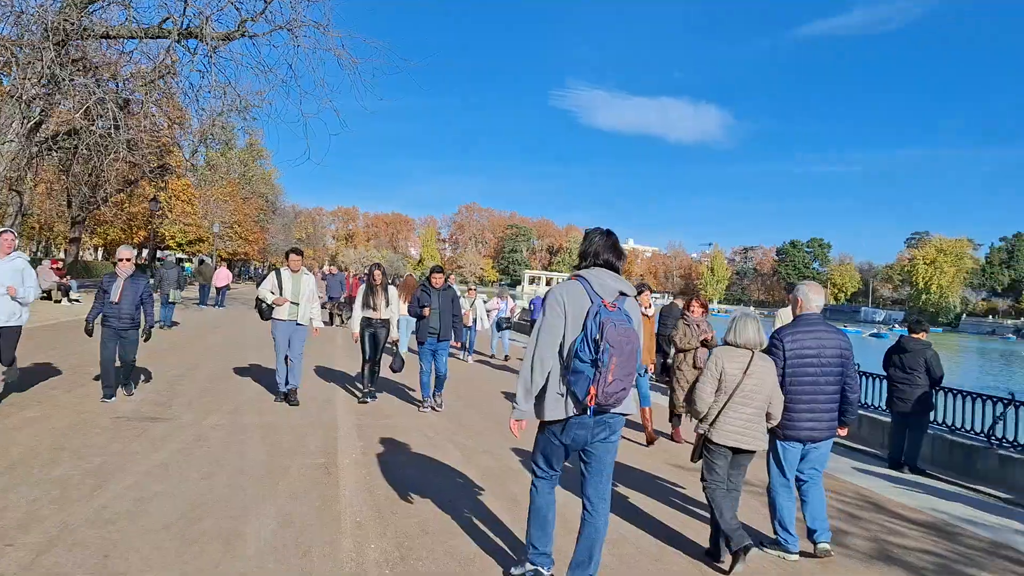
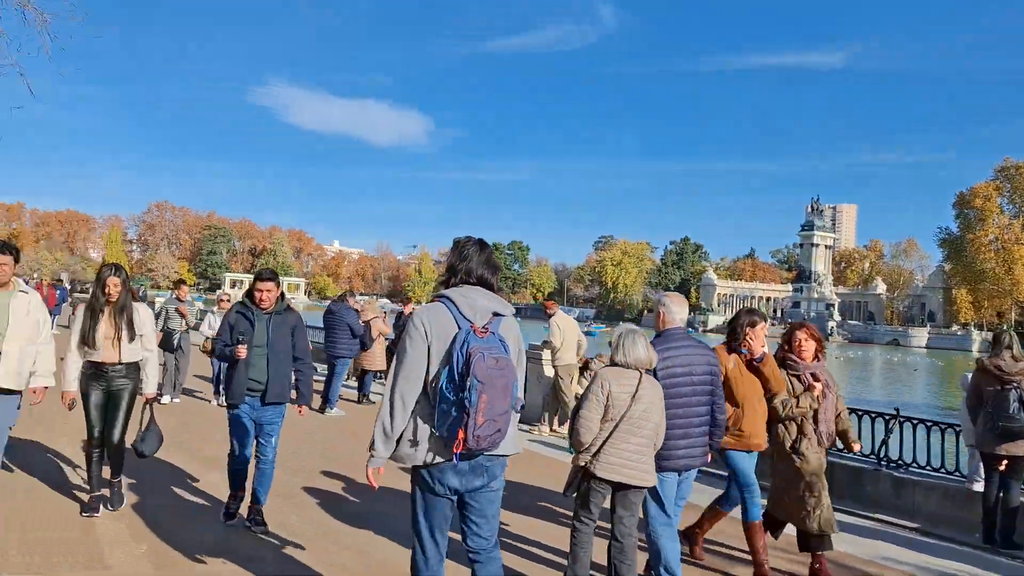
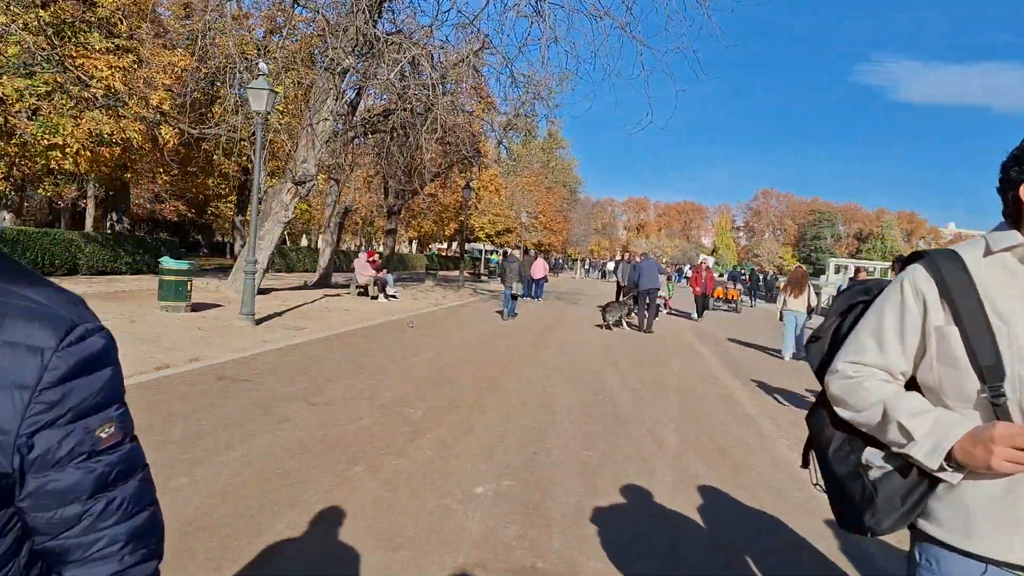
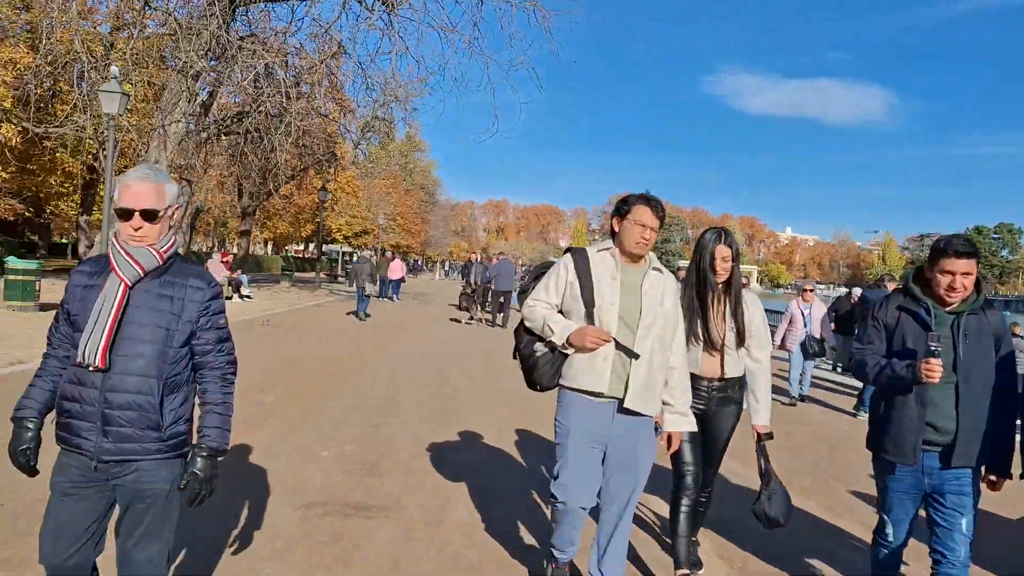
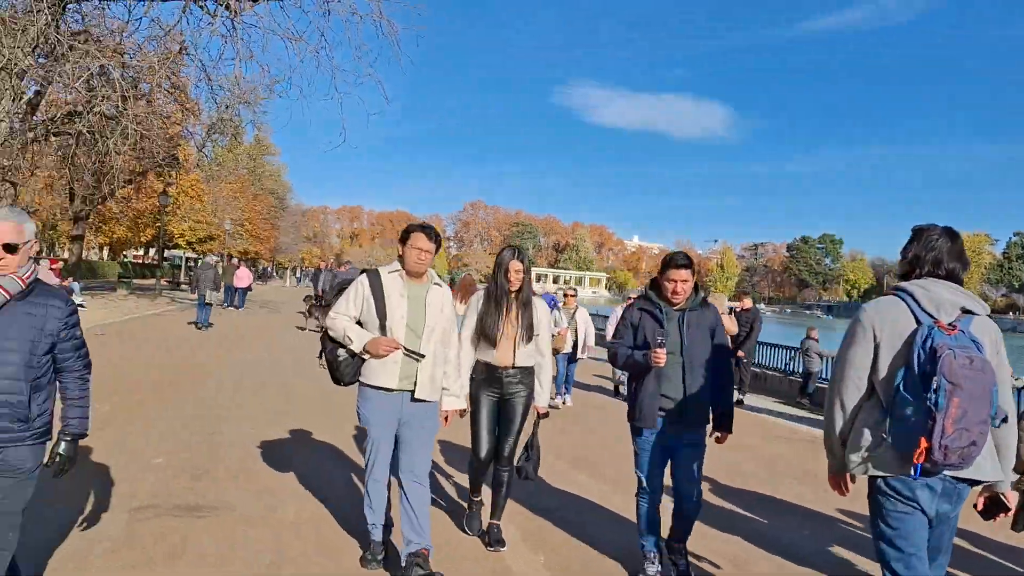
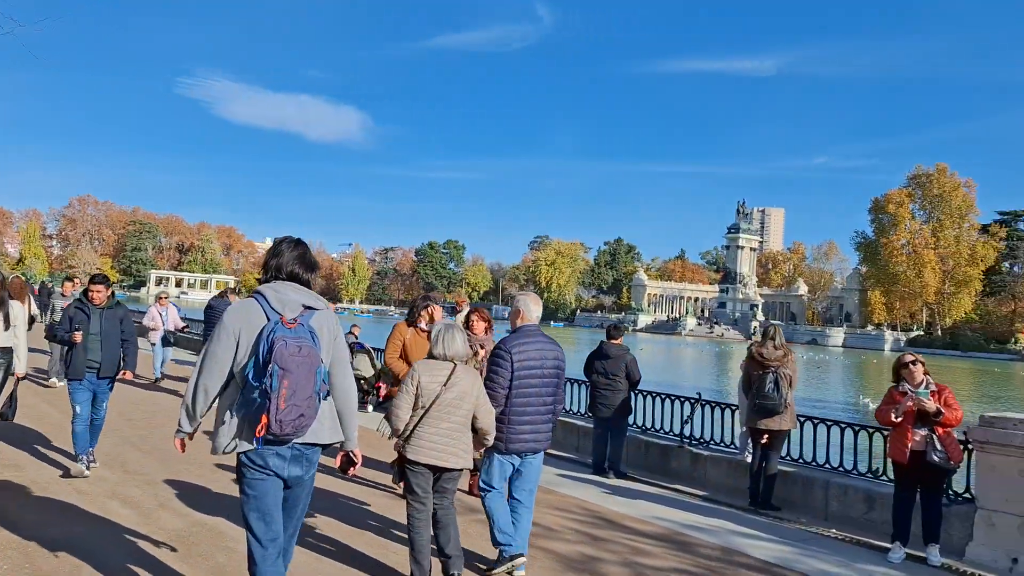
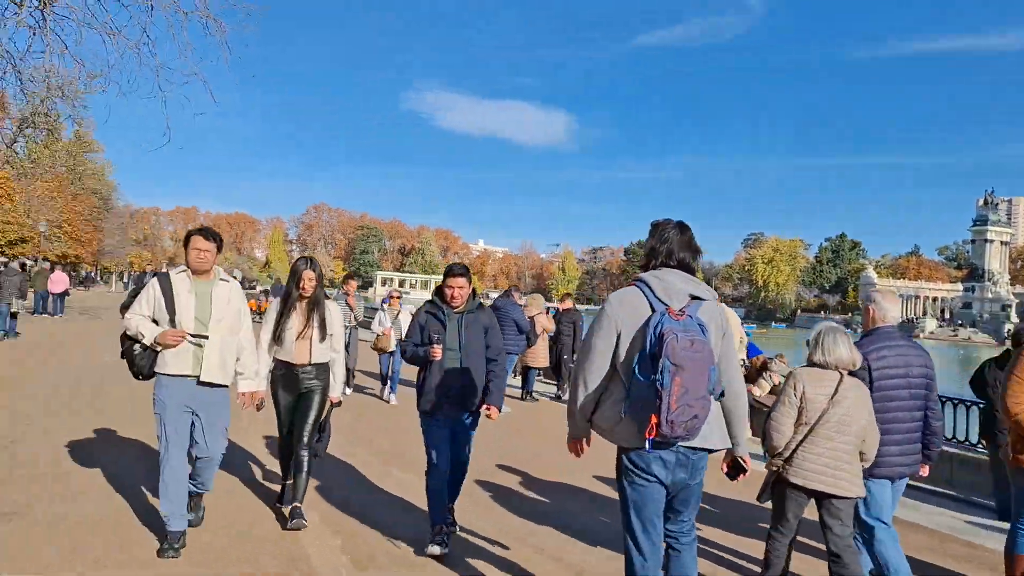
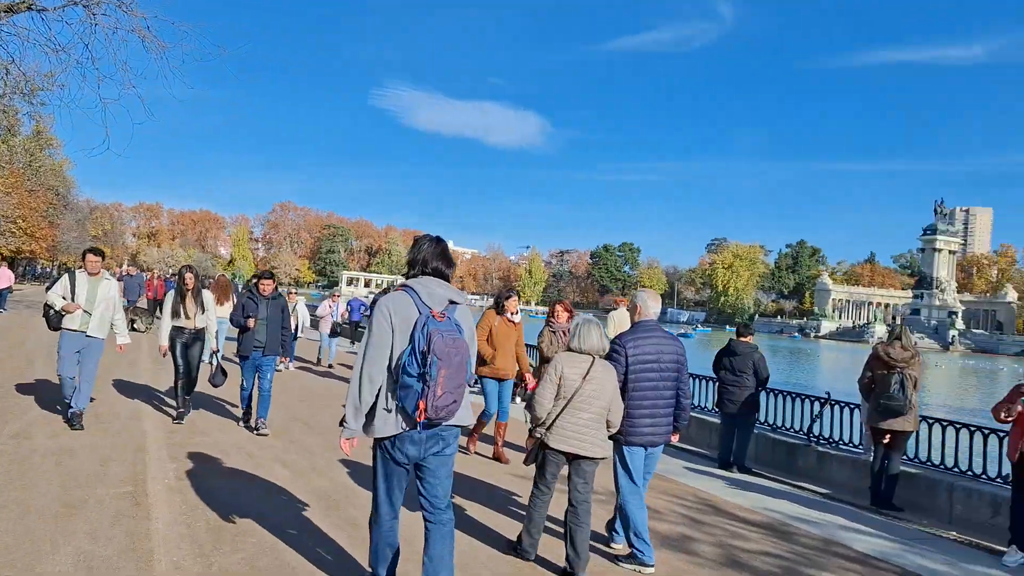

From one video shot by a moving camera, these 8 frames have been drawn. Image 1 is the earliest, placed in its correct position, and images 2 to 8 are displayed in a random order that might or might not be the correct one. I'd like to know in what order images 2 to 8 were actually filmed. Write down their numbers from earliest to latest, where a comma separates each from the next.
8, 6, 2, 7, 5, 4, 3
